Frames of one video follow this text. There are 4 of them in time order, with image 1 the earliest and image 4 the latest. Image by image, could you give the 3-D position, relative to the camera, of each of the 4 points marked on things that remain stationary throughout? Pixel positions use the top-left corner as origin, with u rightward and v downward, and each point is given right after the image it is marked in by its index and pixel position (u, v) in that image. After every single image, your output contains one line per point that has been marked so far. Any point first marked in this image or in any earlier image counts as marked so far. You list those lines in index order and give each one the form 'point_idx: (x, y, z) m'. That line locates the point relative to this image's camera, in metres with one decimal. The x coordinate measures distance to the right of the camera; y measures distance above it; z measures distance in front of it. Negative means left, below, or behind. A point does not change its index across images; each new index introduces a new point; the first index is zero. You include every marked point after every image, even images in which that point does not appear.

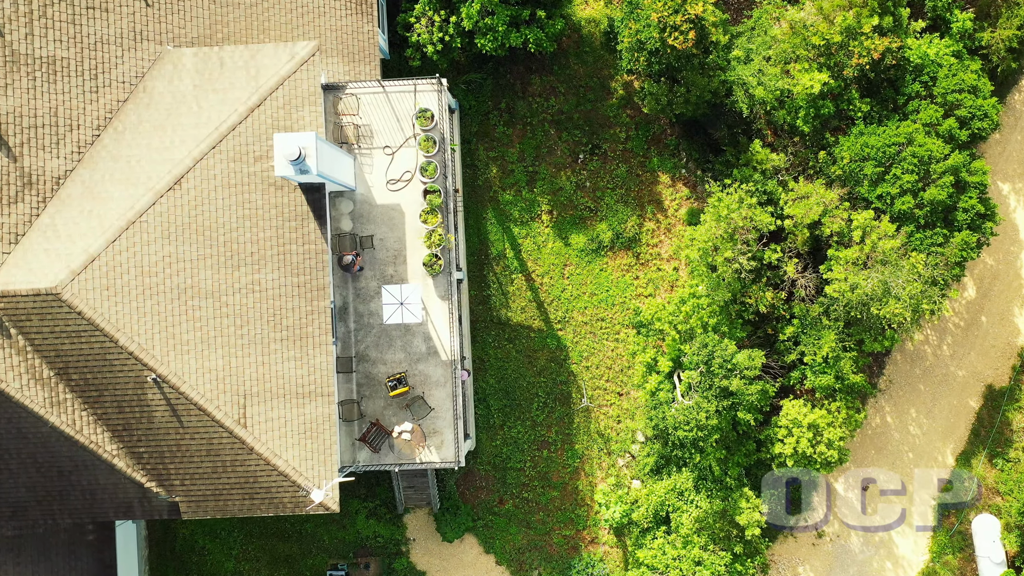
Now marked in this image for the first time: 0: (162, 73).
0: (-7.2, +4.4, +18.4) m
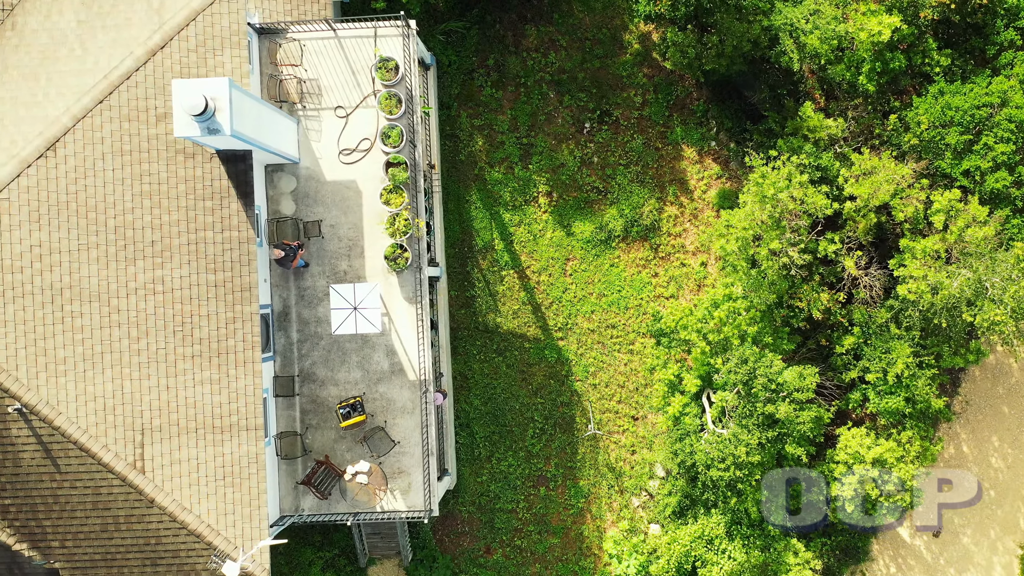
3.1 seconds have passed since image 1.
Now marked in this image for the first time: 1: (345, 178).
0: (-7.4, +4.4, +14.0) m
1: (-2.9, +1.9, +15.7) m
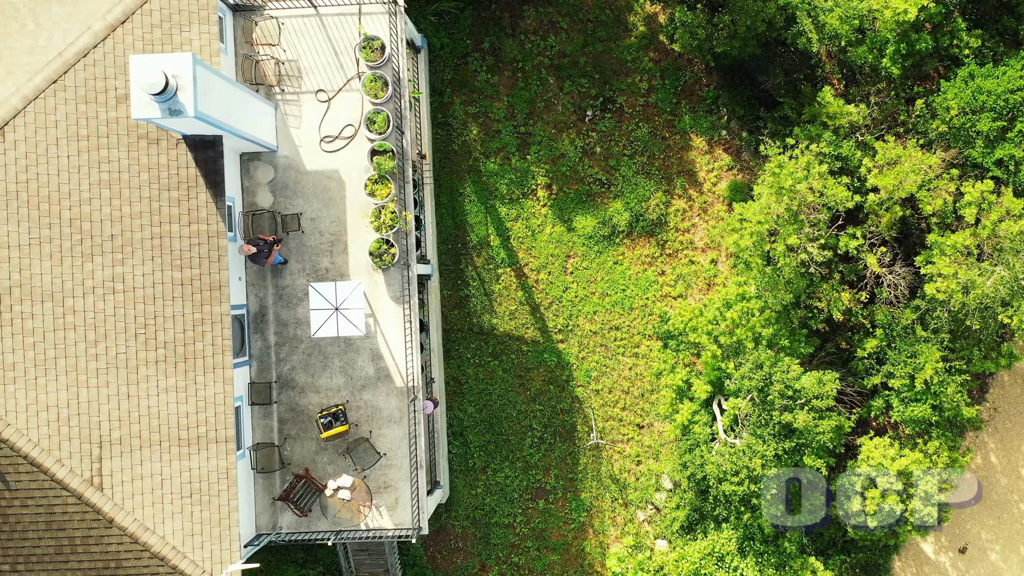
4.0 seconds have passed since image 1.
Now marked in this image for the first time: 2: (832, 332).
0: (-7.5, +4.4, +12.8) m
1: (-3.0, +2.0, +14.5) m
2: (+6.2, -0.9, +17.5) m
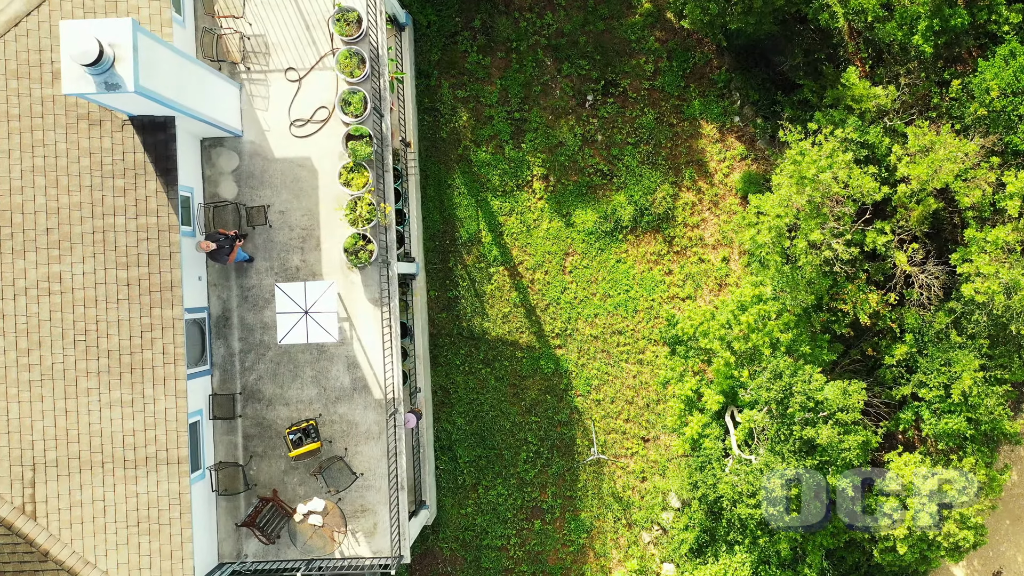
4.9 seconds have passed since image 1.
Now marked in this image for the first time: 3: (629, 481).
0: (-7.6, +4.4, +11.3) m
1: (-3.1, +1.9, +13.0) m
2: (+6.1, -0.9, +16.0) m
3: (+2.1, -3.5, +16.1) m
